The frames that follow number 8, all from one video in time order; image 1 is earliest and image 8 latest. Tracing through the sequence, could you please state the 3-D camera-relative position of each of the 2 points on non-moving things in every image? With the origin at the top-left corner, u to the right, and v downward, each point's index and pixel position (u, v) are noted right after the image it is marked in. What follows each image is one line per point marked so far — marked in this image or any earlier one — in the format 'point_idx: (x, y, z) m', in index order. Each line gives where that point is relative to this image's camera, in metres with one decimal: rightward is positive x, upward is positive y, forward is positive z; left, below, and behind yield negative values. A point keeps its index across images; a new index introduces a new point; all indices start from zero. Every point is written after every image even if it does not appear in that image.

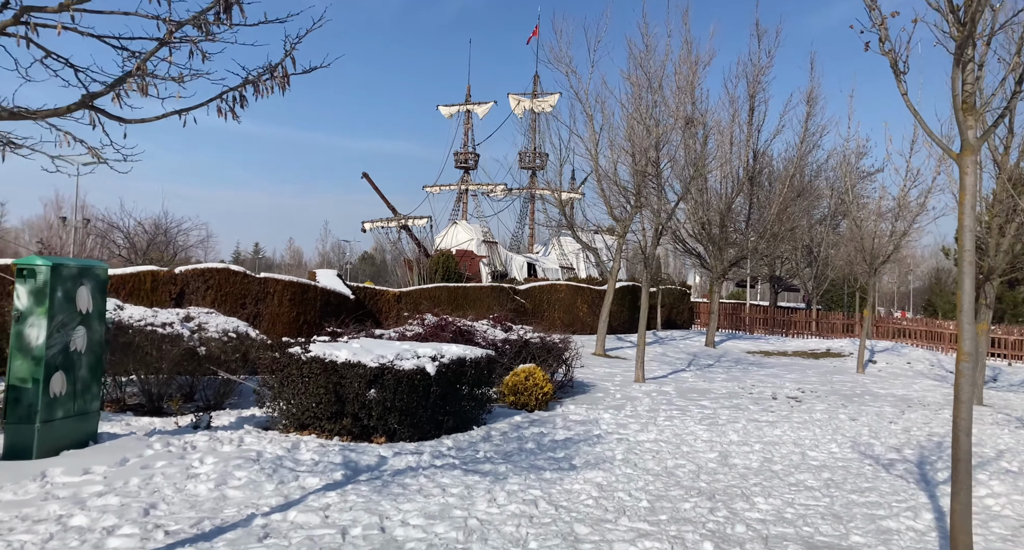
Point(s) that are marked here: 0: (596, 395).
0: (+1.3, -1.8, +11.8) m
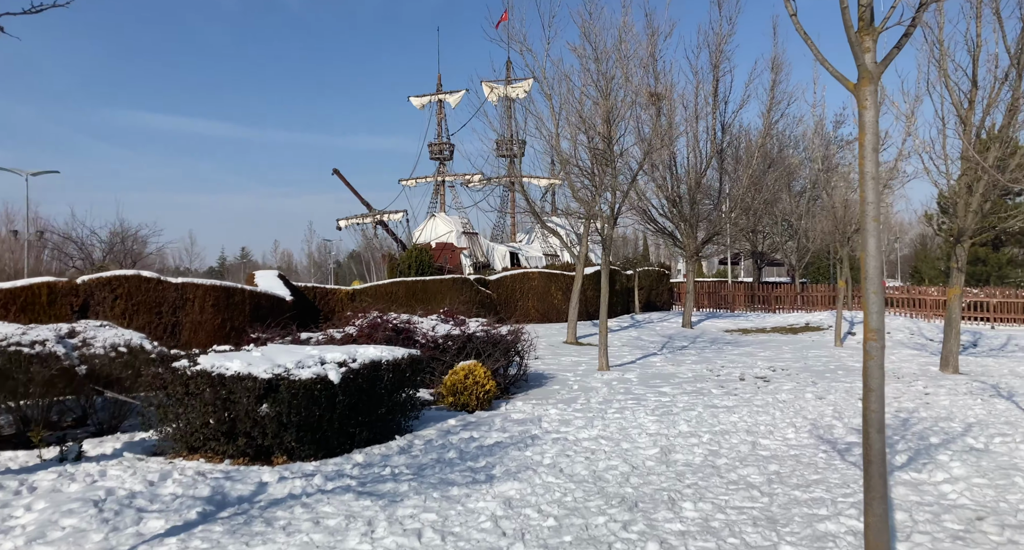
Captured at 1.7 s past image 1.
0: (+0.5, -1.6, +11.2) m
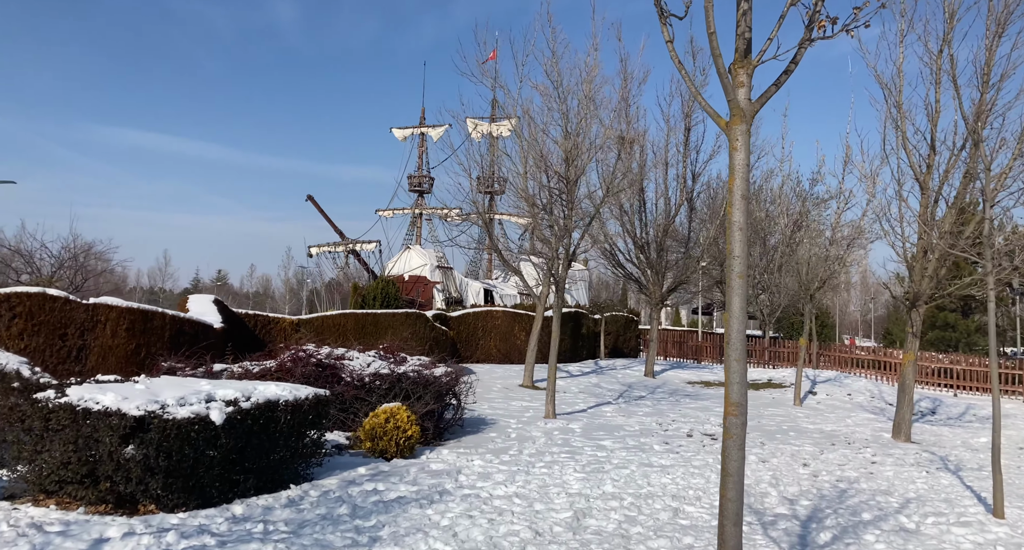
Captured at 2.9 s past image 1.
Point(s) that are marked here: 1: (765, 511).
0: (-0.4, -2.2, +10.7) m
1: (+2.3, -2.1, +7.1) m
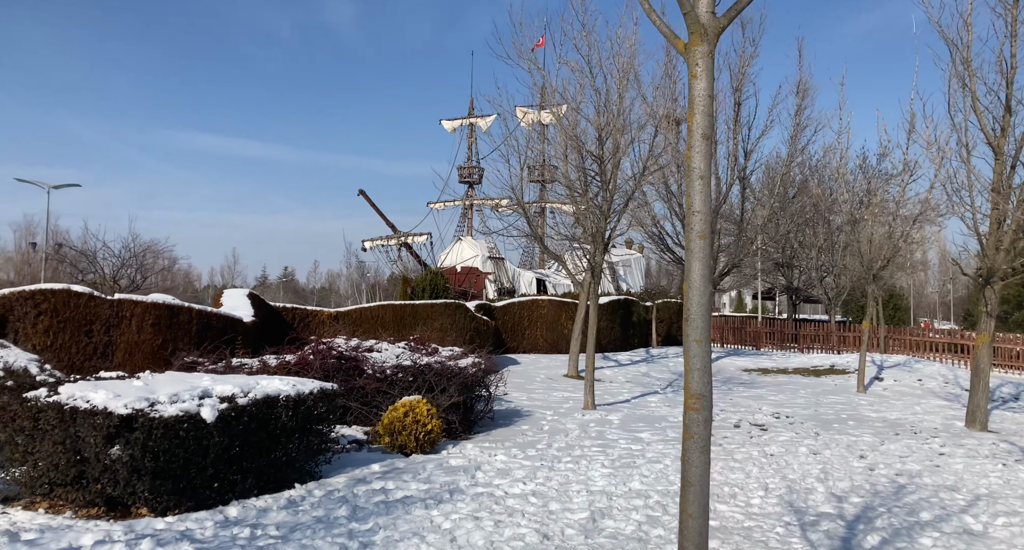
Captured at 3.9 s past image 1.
0: (+0.1, -2.0, +10.2) m
1: (+2.4, -1.9, +6.5) m
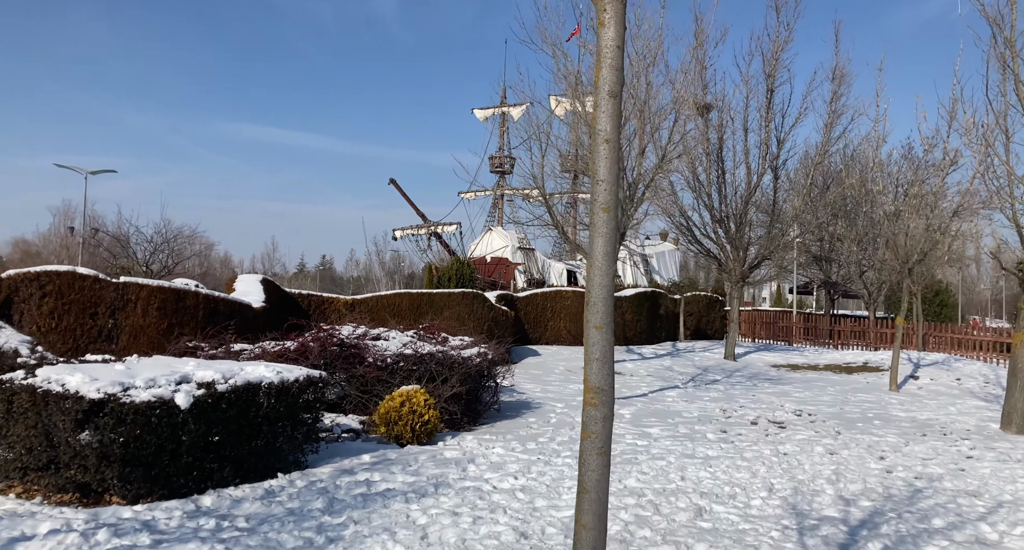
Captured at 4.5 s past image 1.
0: (+0.1, -1.8, +10.0) m
1: (+2.3, -1.9, +6.2) m
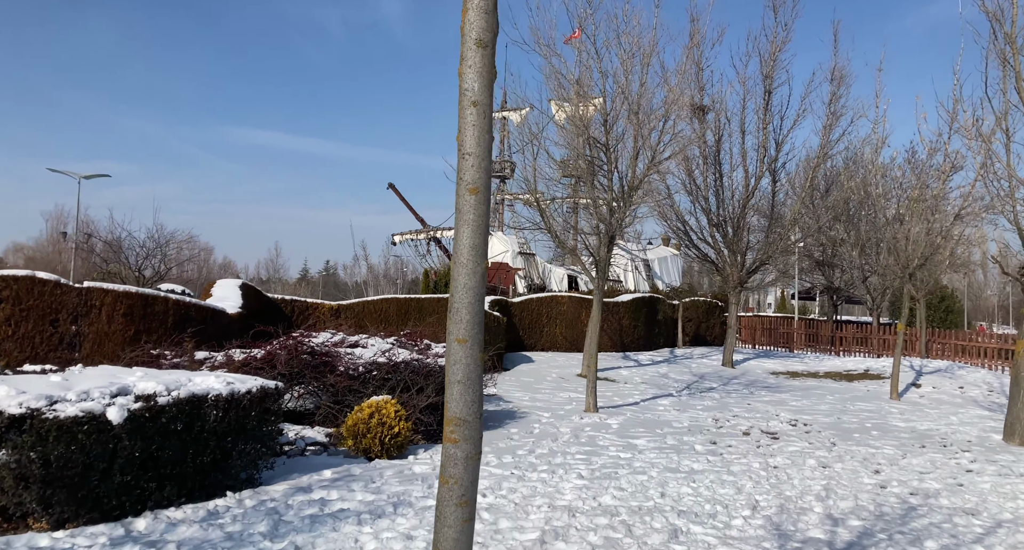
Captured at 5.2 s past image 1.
0: (-0.1, -1.9, +9.6) m
1: (+2.1, -1.9, +5.8) m
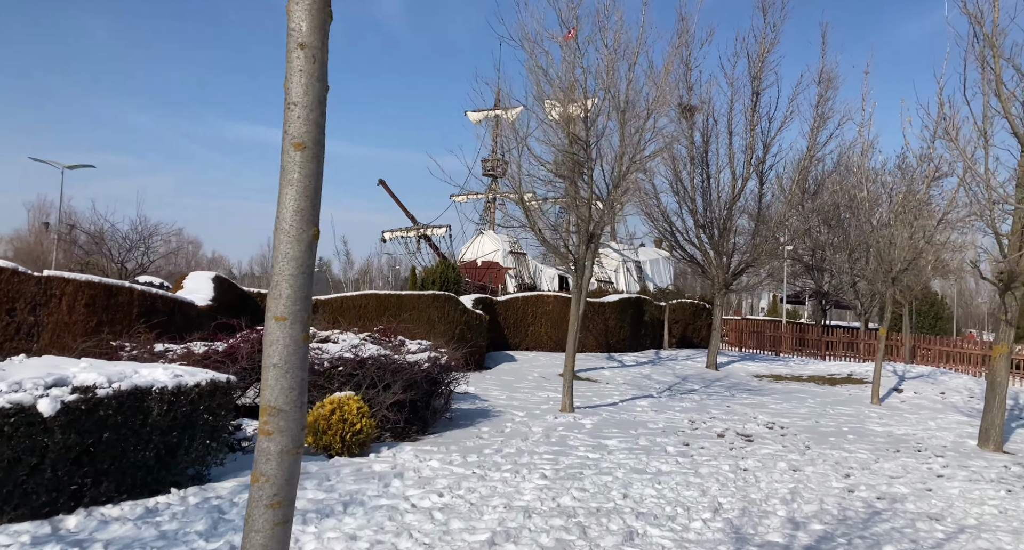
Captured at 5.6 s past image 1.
0: (-0.5, -1.9, +9.5) m
1: (+1.7, -1.9, +5.7) m
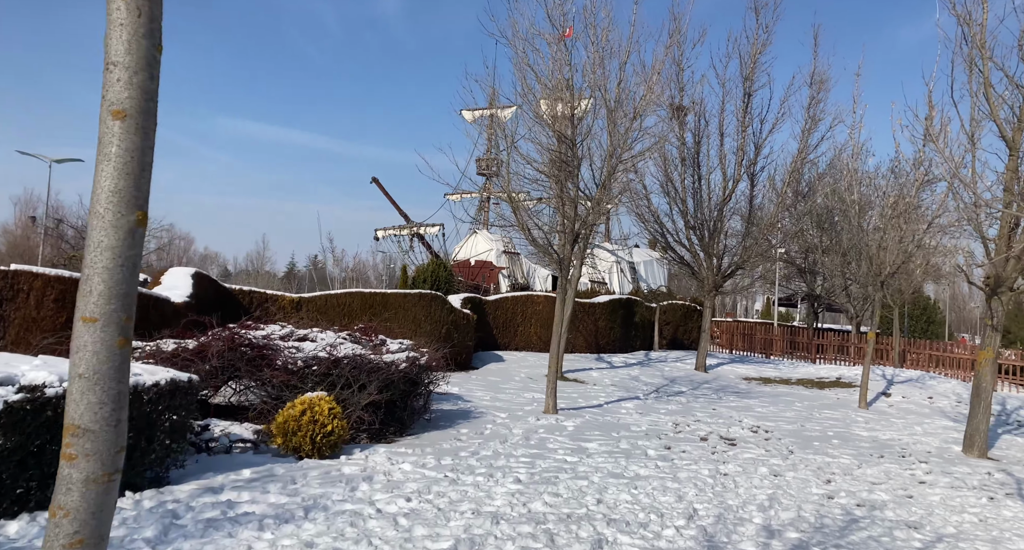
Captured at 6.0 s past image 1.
0: (-0.7, -1.8, +9.3) m
1: (+1.5, -1.9, +5.5) m
